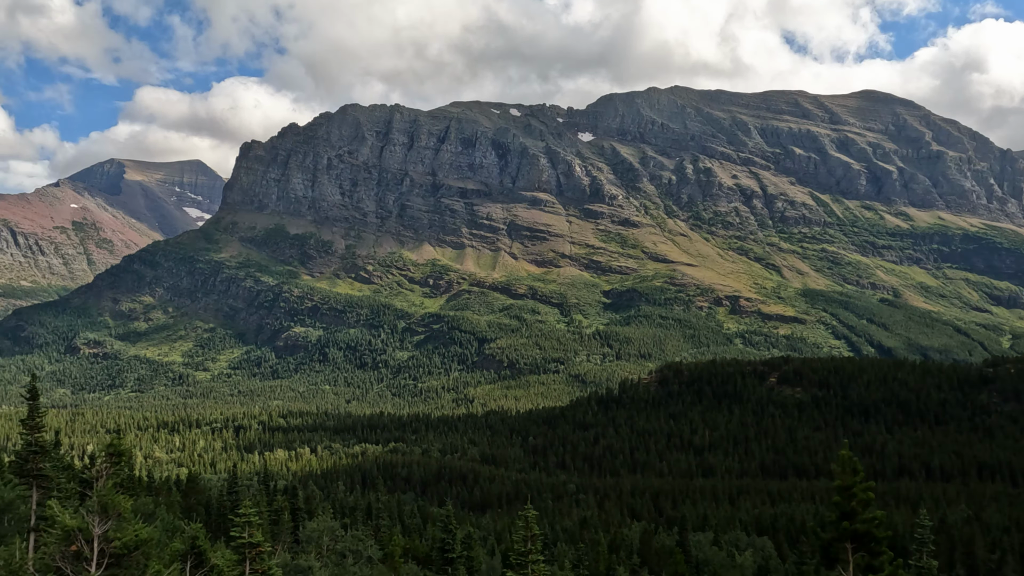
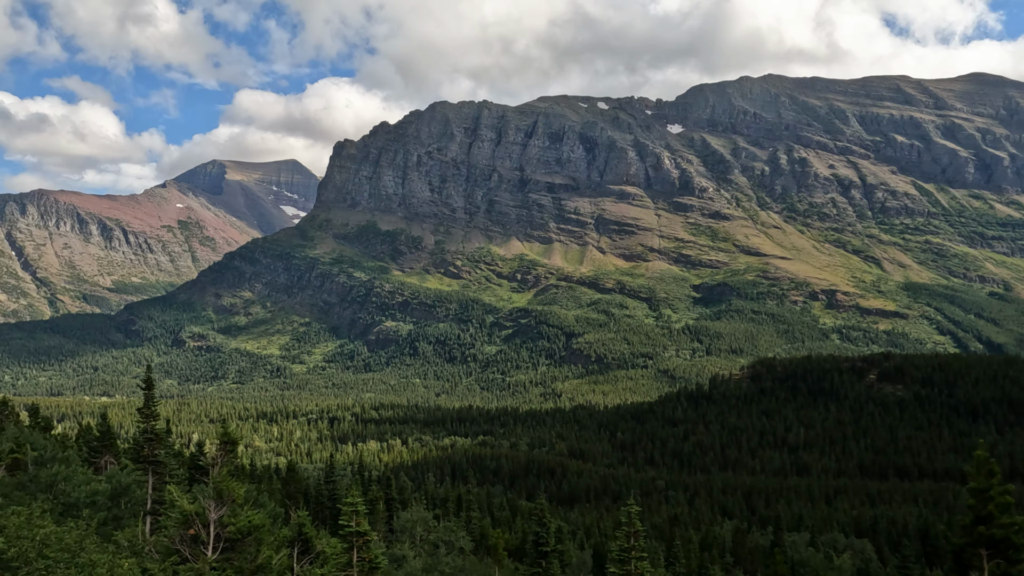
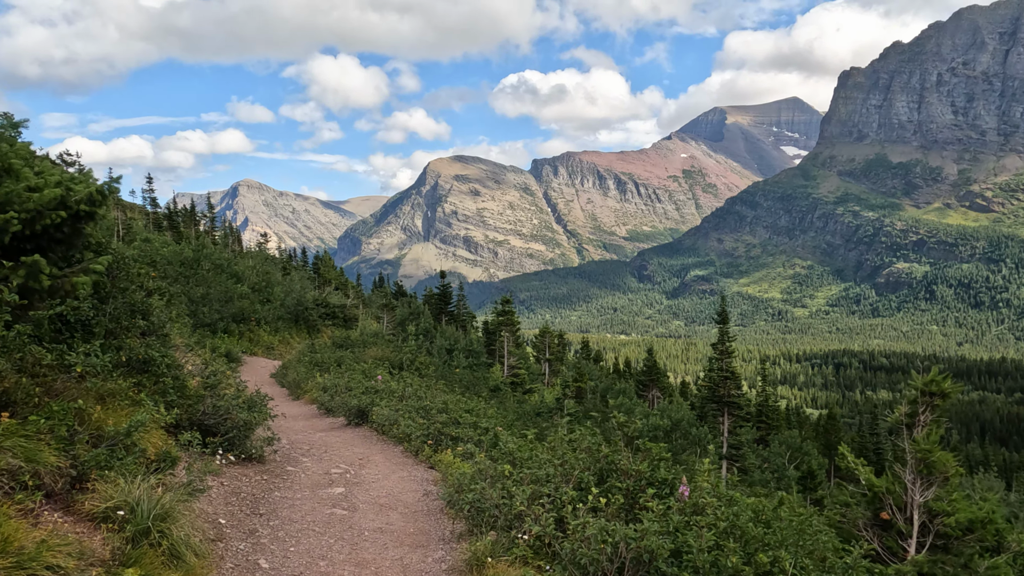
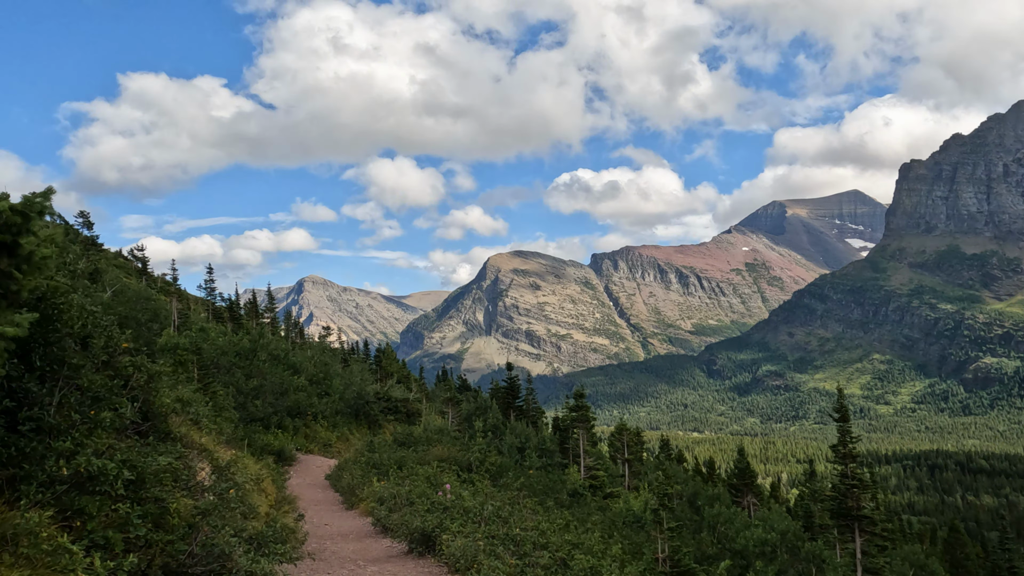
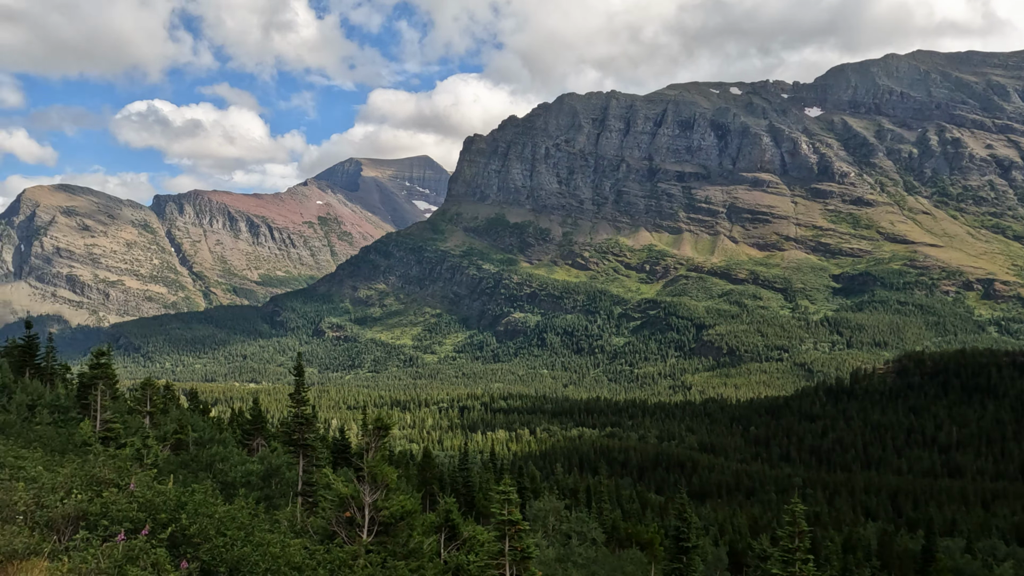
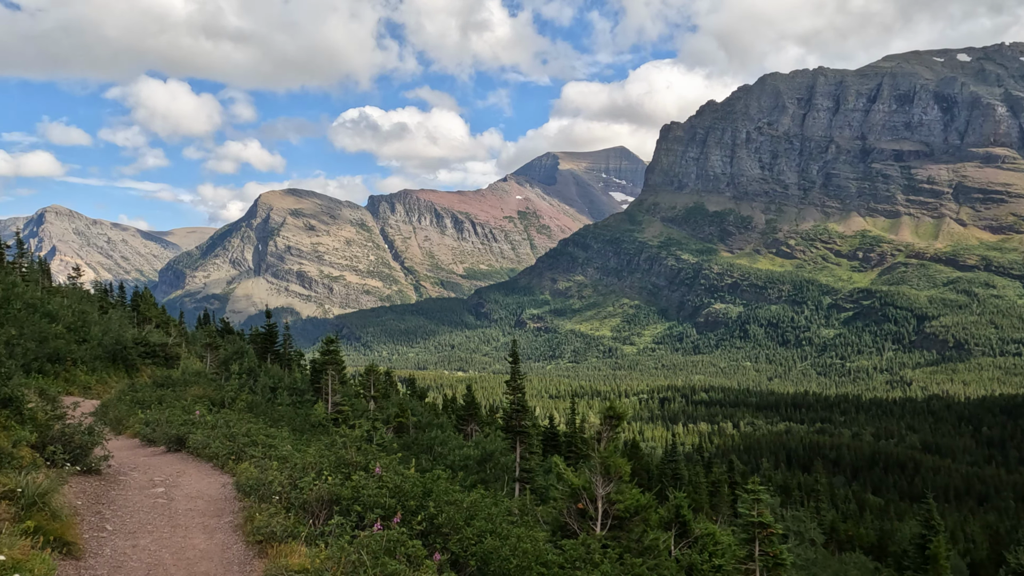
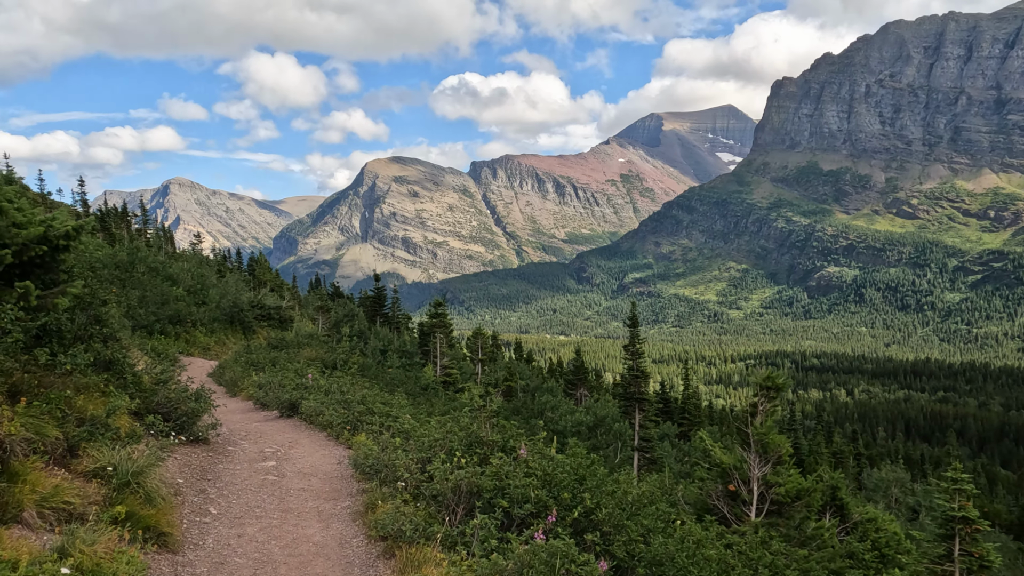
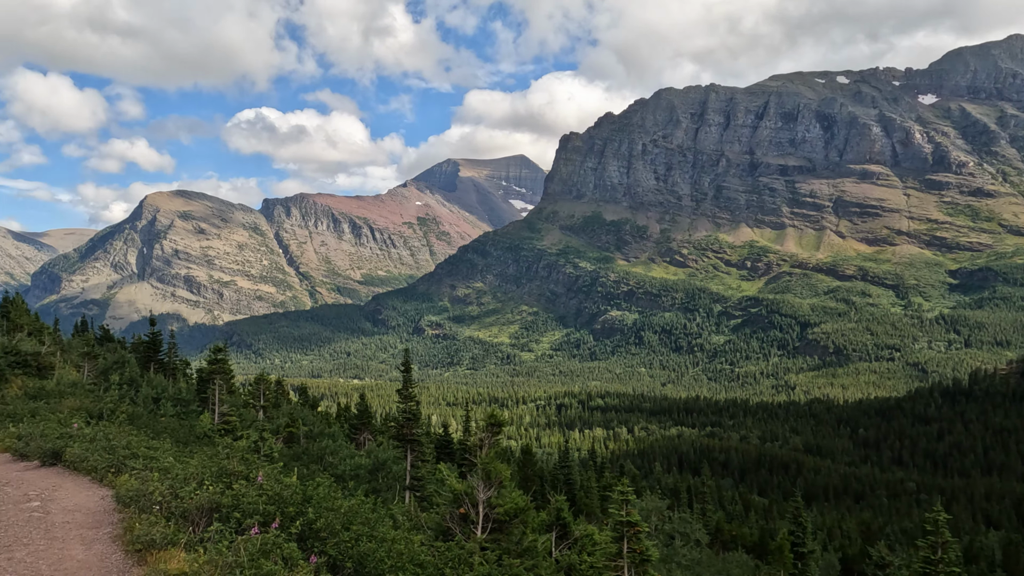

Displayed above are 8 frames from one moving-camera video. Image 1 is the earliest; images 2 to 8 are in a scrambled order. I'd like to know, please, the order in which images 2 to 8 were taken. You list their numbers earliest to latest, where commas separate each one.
2, 5, 8, 6, 7, 3, 4
